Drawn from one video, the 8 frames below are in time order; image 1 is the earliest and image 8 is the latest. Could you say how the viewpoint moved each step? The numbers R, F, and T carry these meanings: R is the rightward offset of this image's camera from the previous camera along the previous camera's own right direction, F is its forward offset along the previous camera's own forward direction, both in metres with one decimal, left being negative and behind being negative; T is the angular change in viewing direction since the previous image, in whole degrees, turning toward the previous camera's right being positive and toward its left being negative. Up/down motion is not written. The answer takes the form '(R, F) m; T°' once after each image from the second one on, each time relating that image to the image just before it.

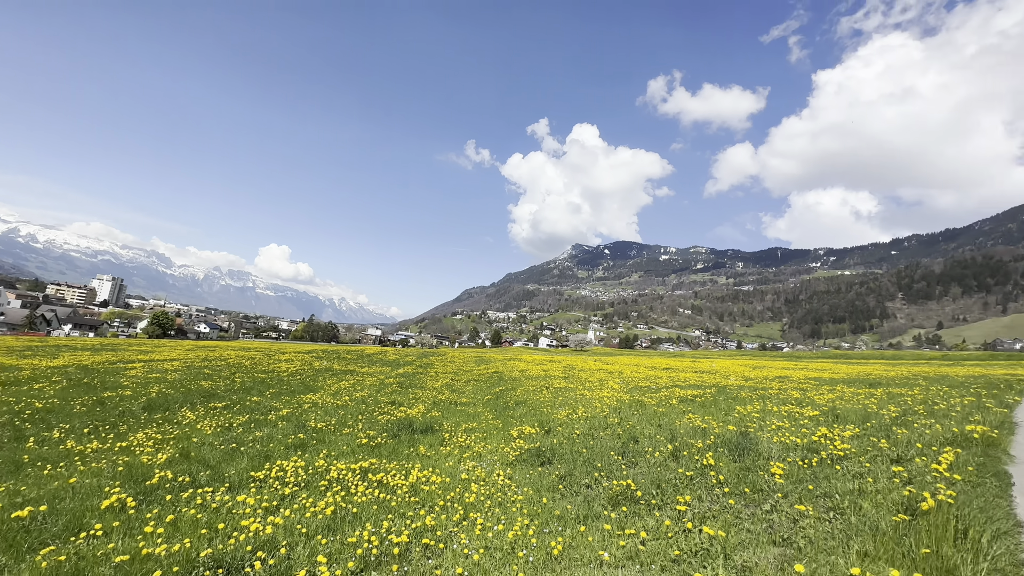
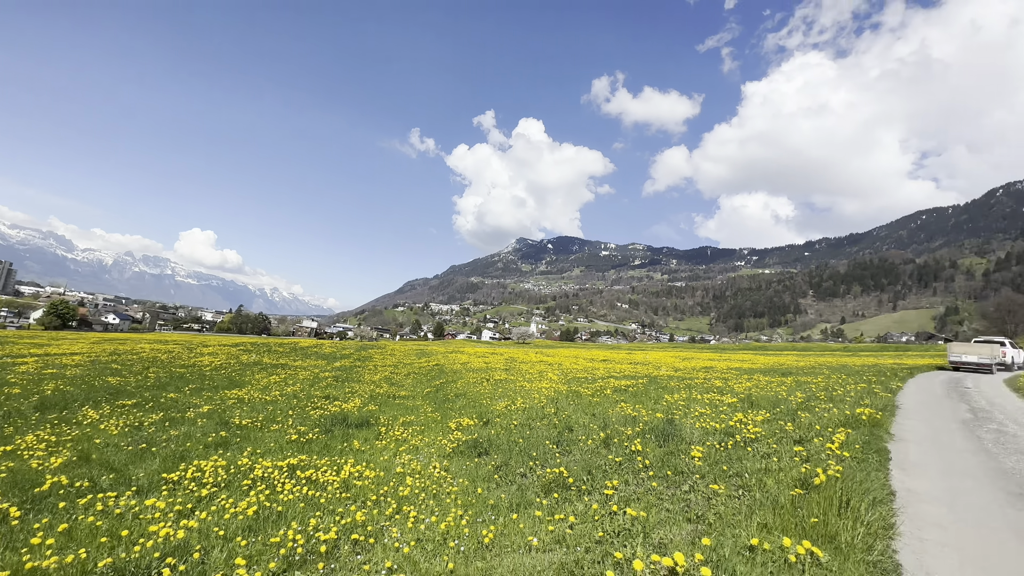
(+0.1, 0.0) m; +7°
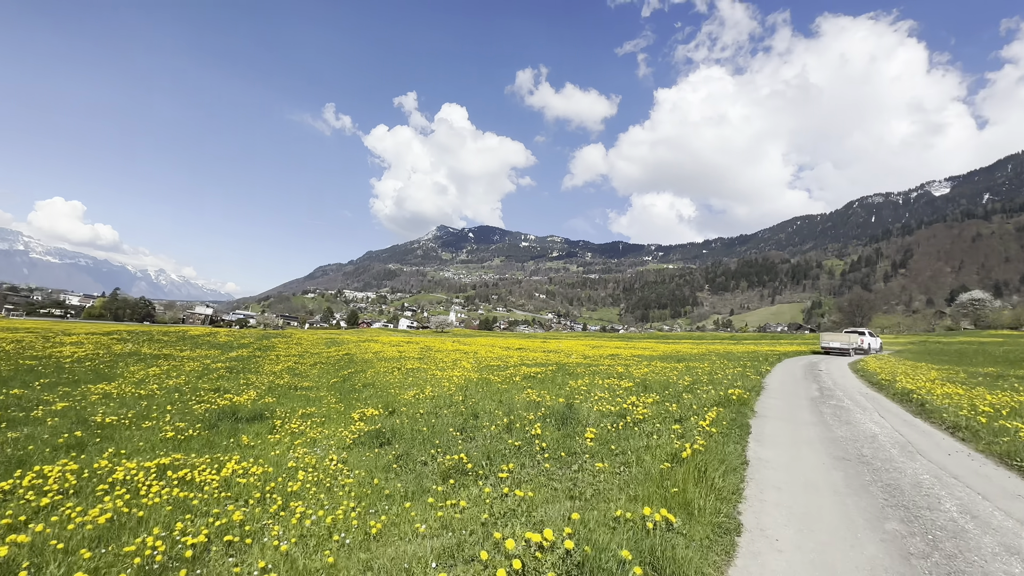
(+0.3, 0.0) m; +10°
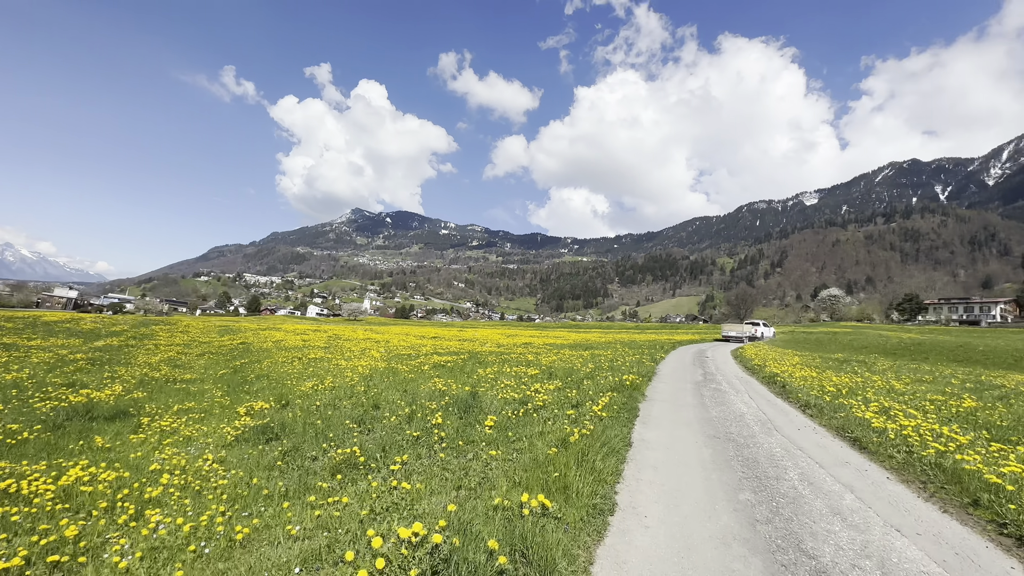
(+0.4, +0.1) m; +10°
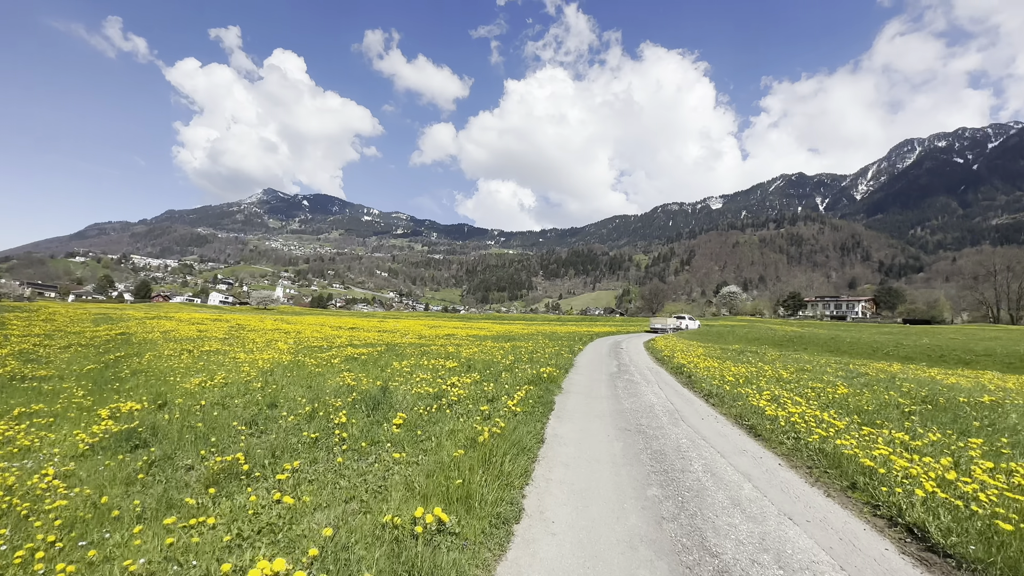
(+0.2, +0.5) m; +9°
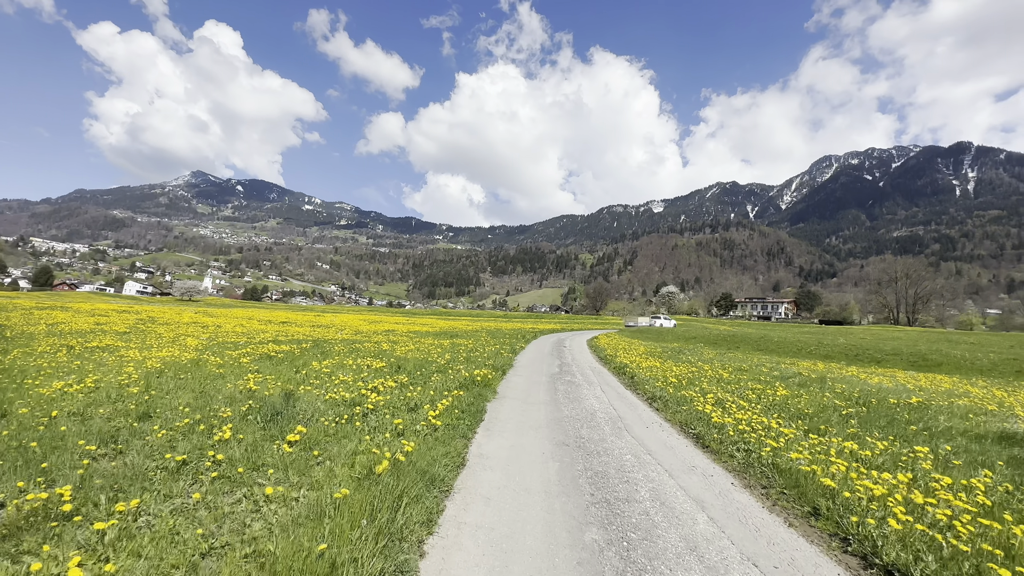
(+0.4, +1.2) m; +7°
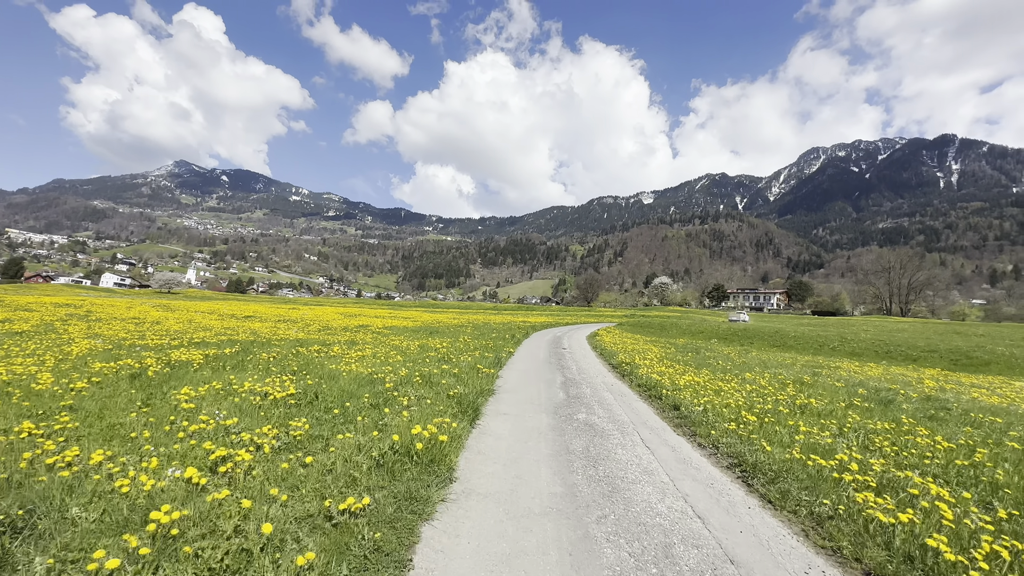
(+0.2, +5.4) m; +1°
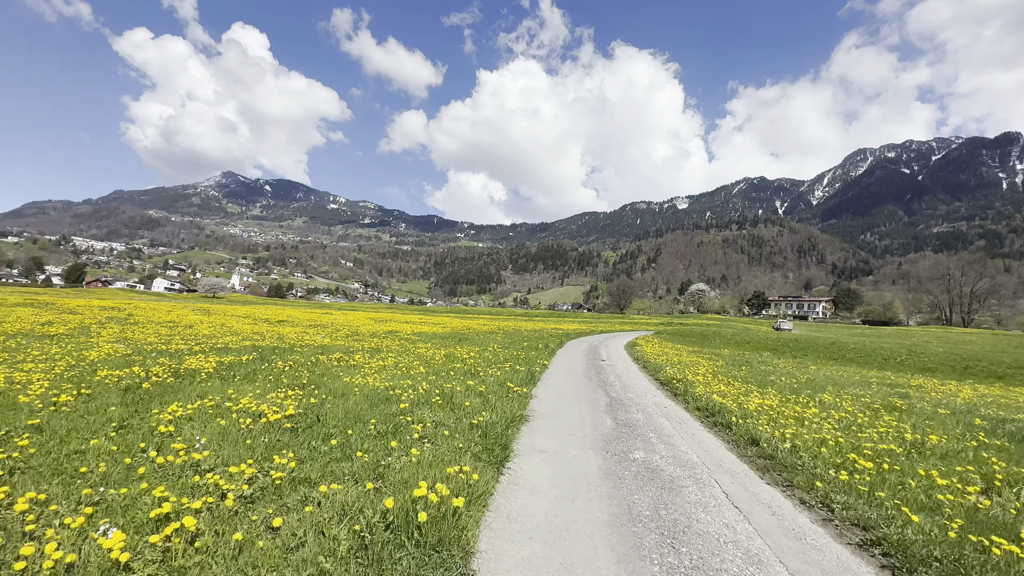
(-0.1, +1.7) m; -4°
